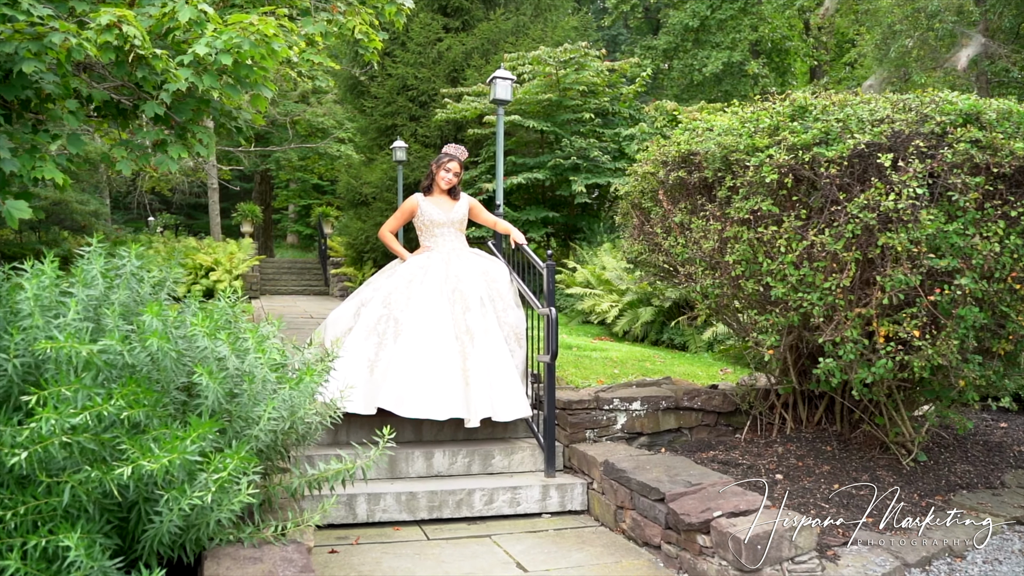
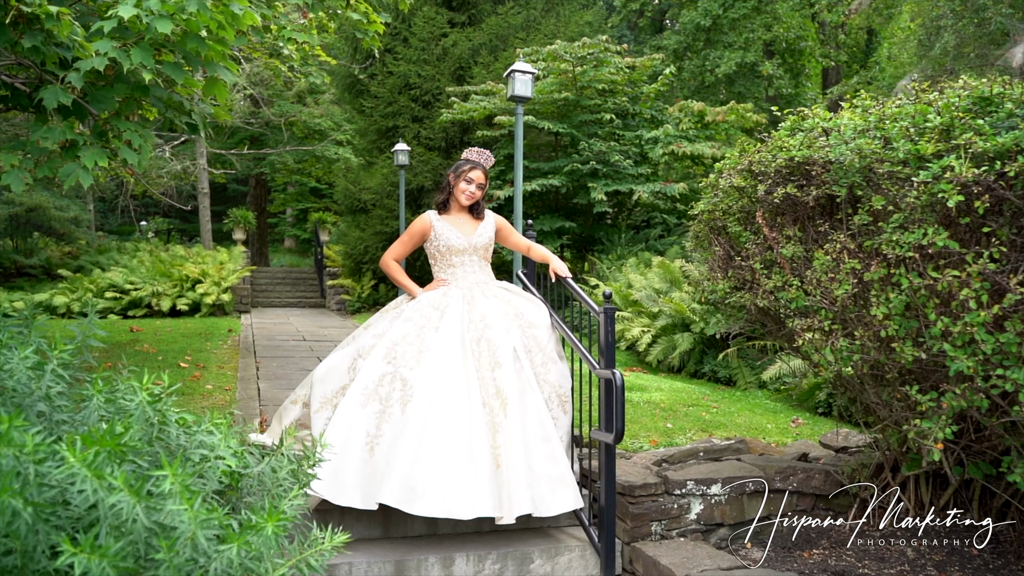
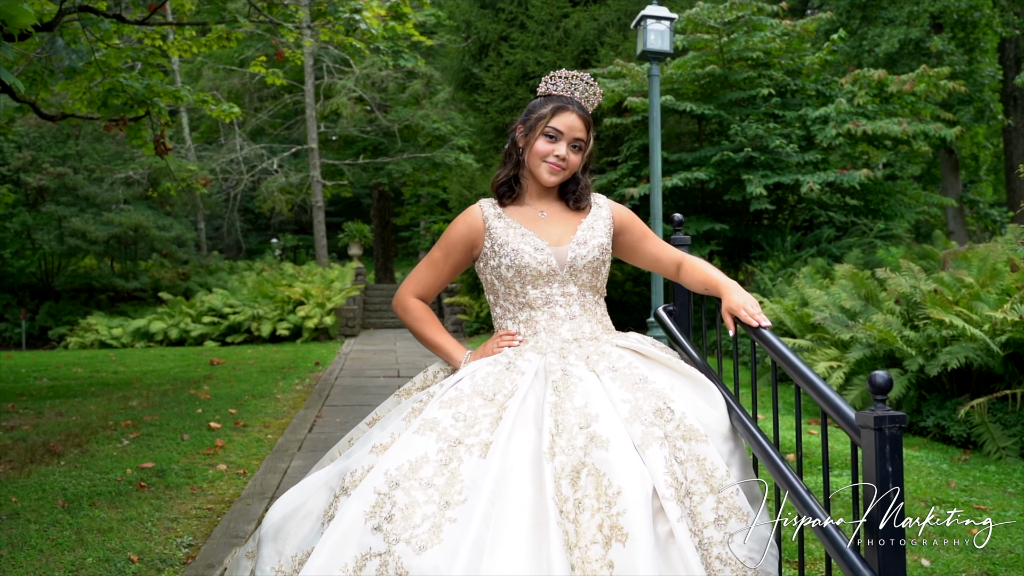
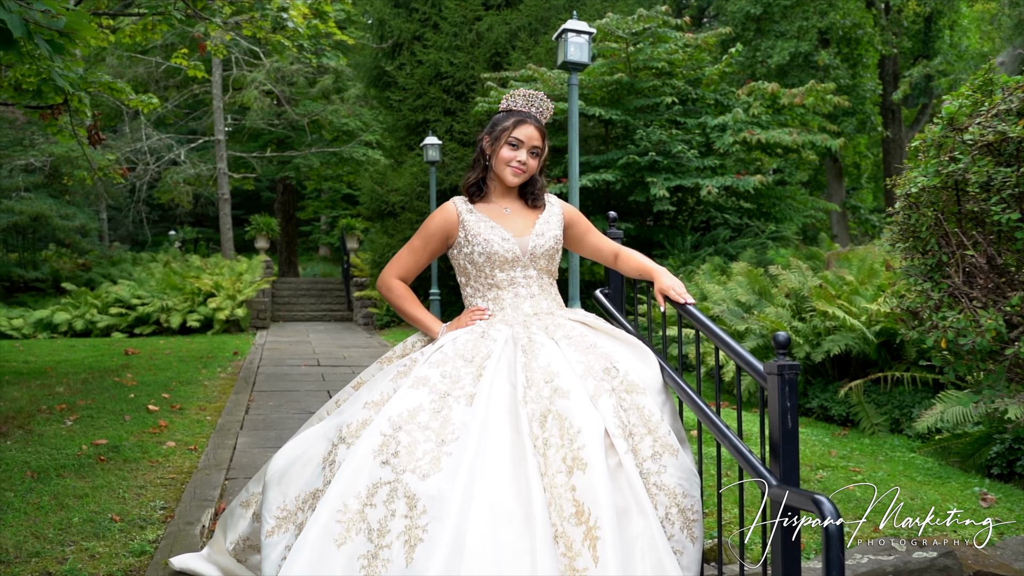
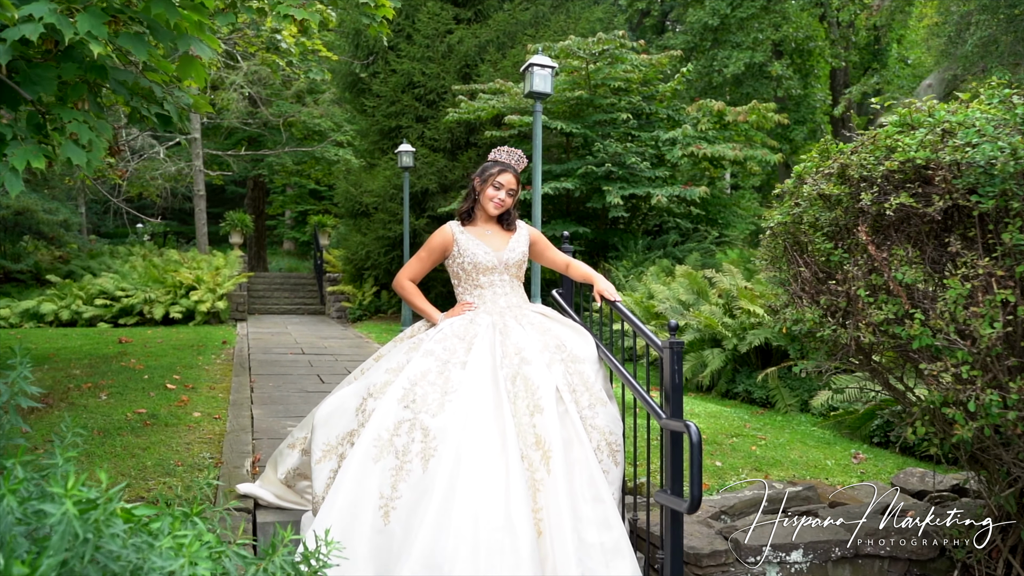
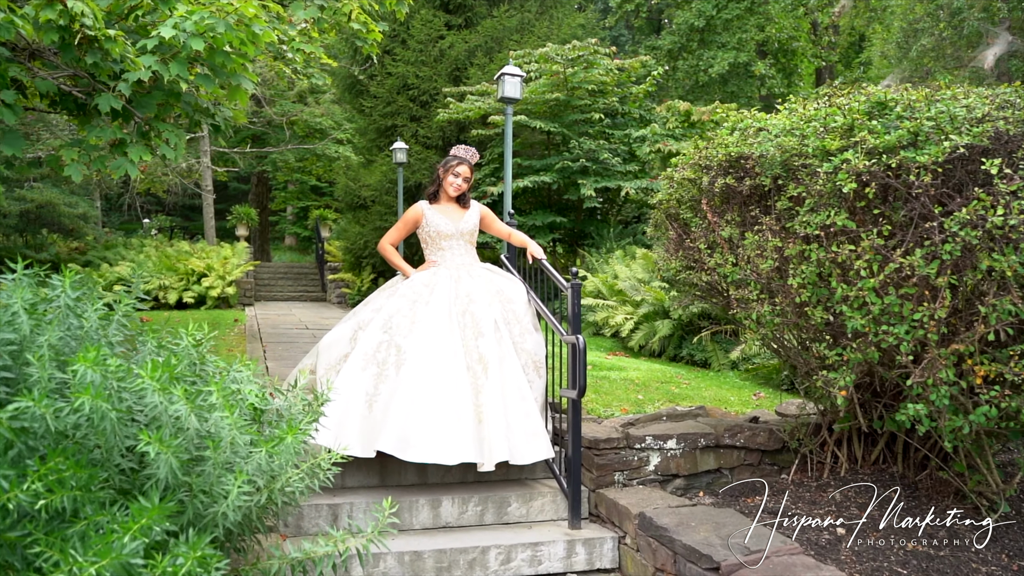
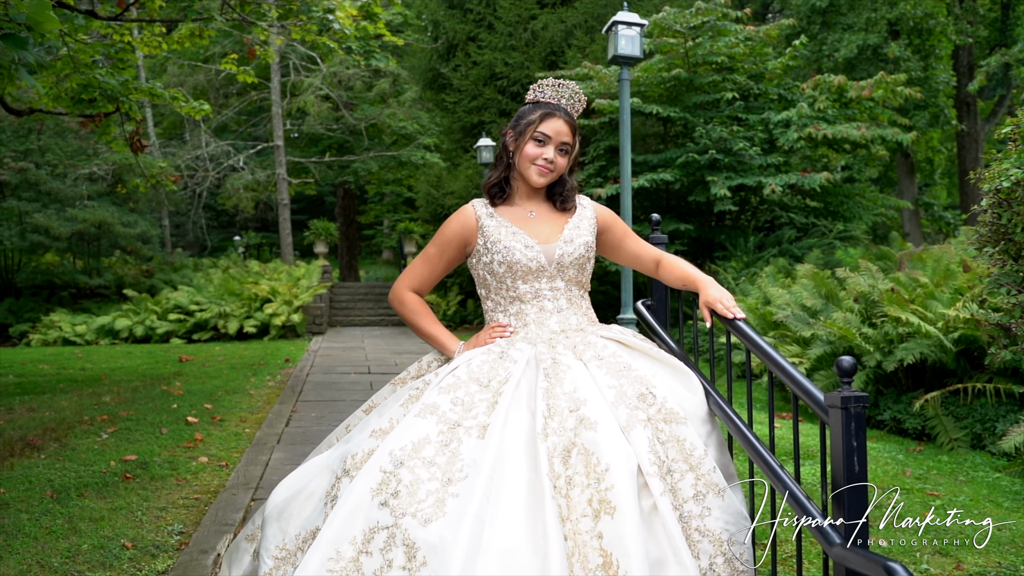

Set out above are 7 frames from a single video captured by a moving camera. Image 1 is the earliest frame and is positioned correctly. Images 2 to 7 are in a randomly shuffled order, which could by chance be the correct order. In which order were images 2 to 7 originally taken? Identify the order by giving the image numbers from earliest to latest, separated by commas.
6, 2, 5, 4, 7, 3
